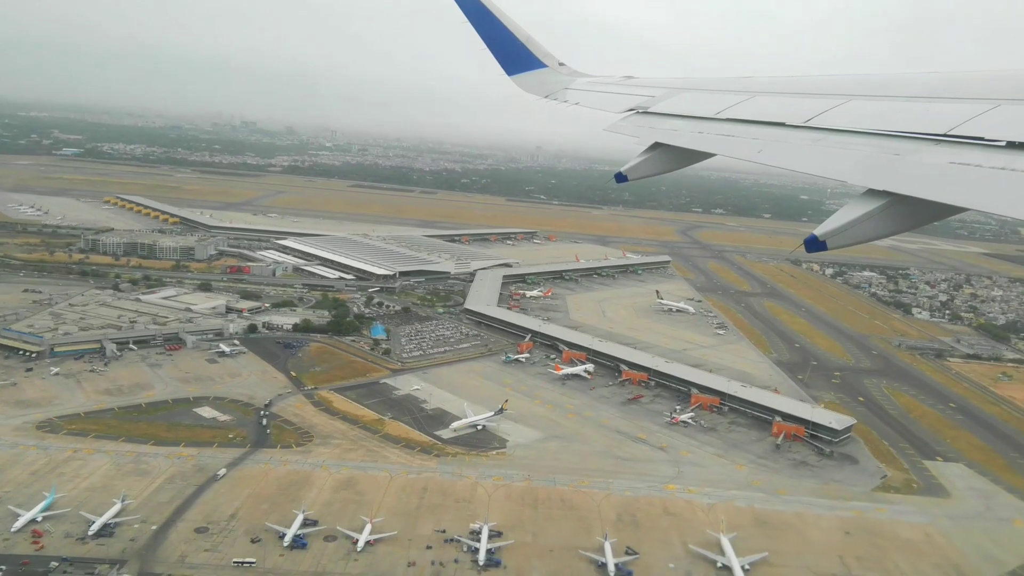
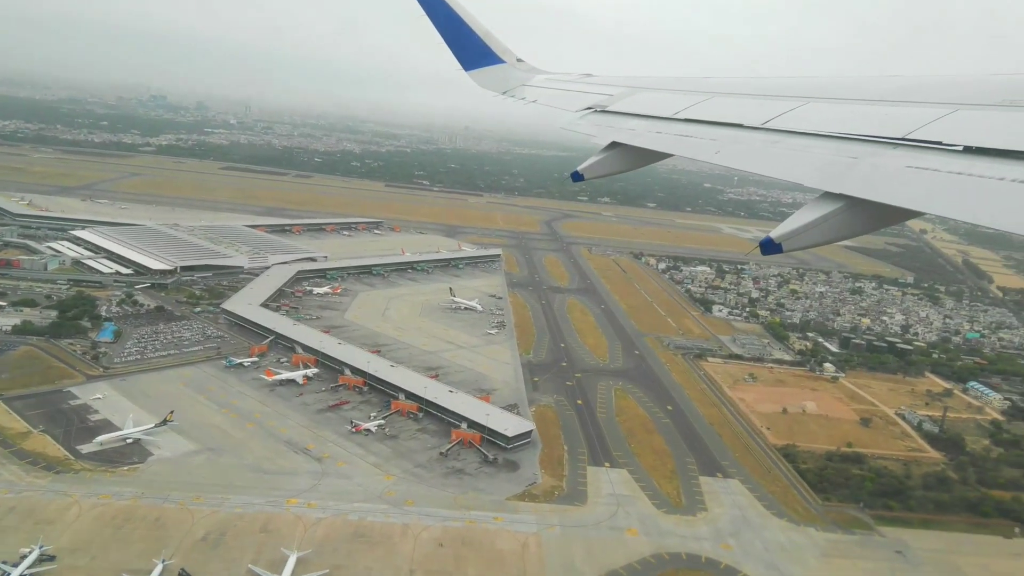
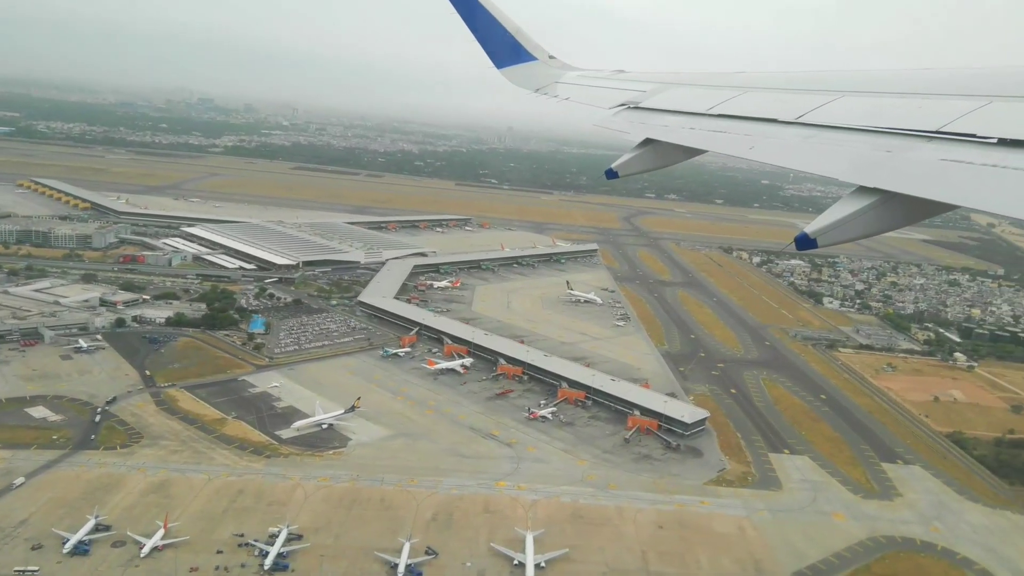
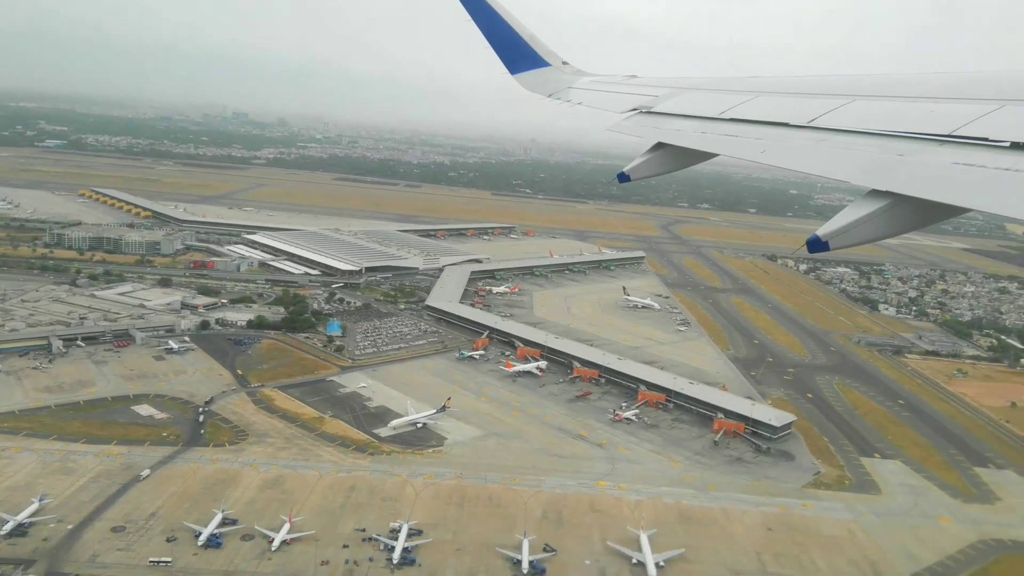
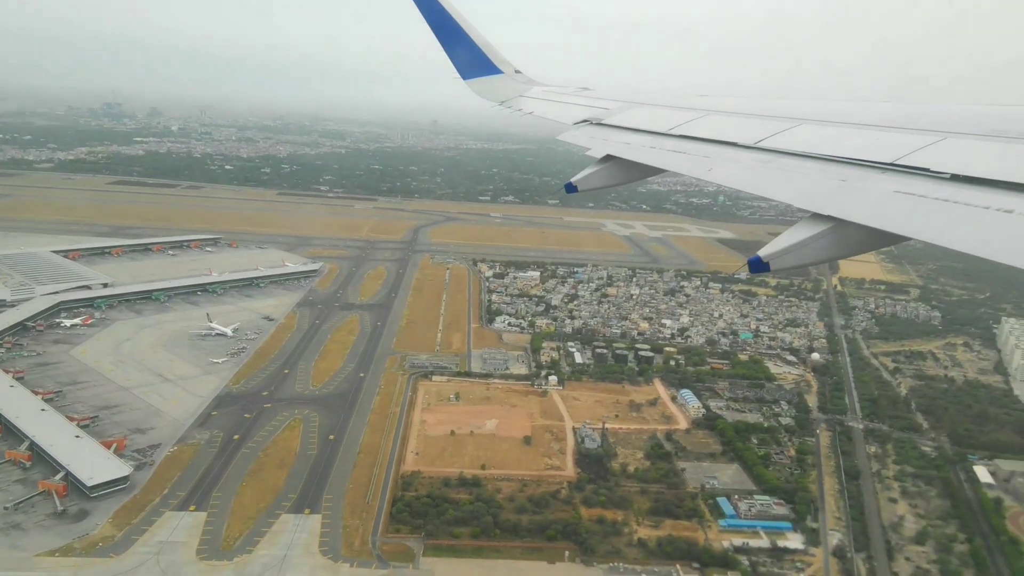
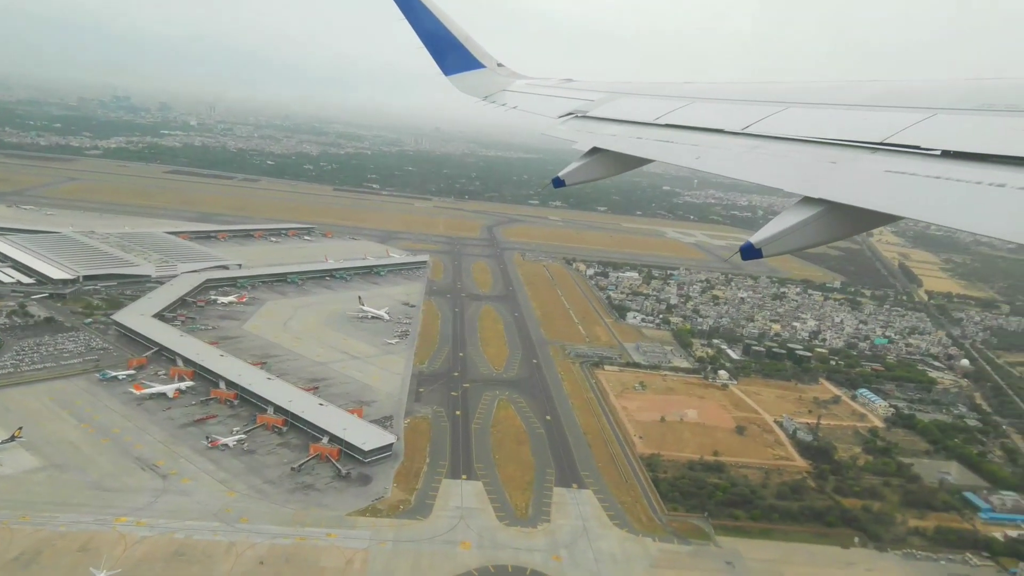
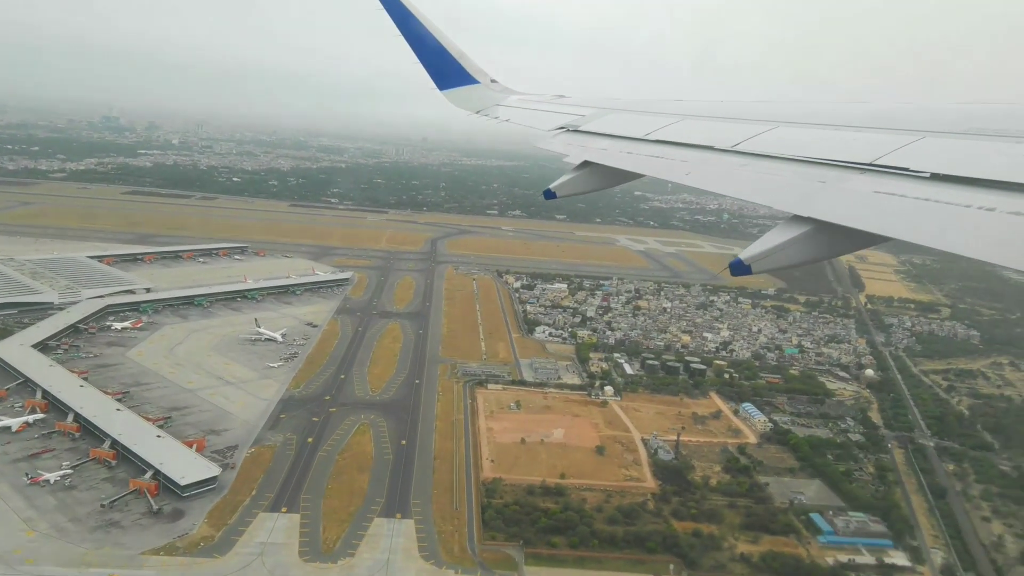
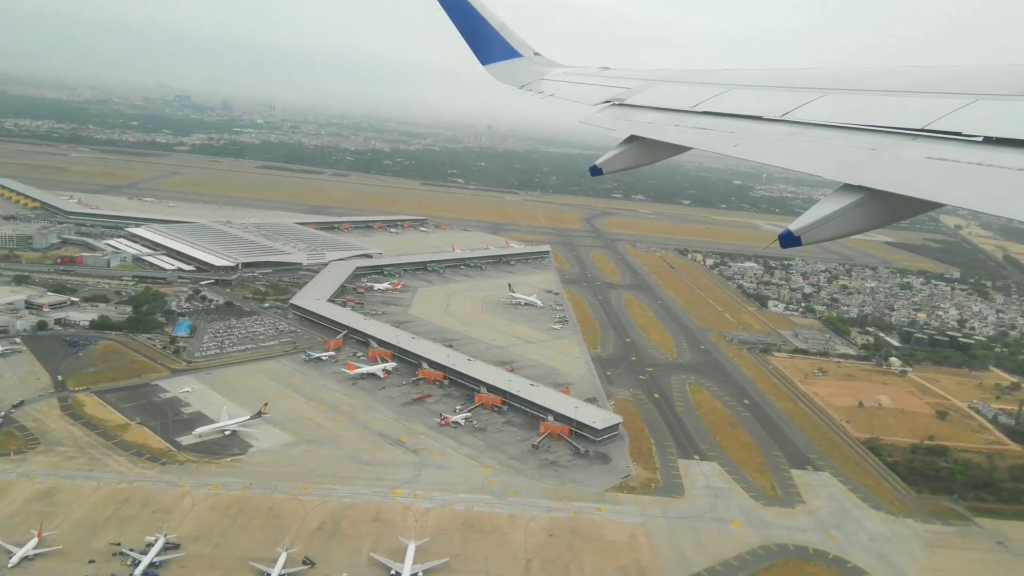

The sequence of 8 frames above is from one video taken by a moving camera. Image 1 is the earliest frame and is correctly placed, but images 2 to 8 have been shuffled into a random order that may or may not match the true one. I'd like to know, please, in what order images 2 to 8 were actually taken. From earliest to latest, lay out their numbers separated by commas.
4, 3, 8, 2, 6, 7, 5
